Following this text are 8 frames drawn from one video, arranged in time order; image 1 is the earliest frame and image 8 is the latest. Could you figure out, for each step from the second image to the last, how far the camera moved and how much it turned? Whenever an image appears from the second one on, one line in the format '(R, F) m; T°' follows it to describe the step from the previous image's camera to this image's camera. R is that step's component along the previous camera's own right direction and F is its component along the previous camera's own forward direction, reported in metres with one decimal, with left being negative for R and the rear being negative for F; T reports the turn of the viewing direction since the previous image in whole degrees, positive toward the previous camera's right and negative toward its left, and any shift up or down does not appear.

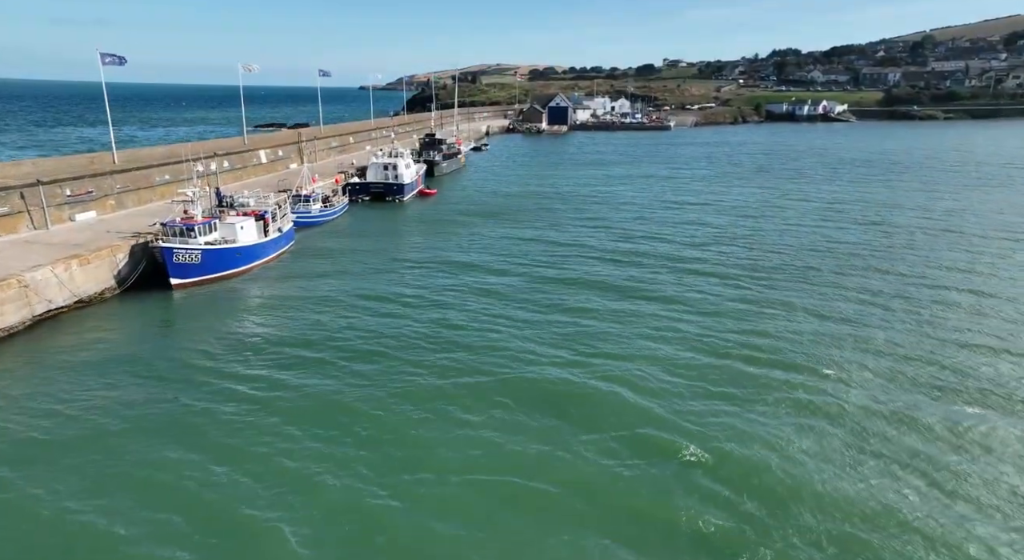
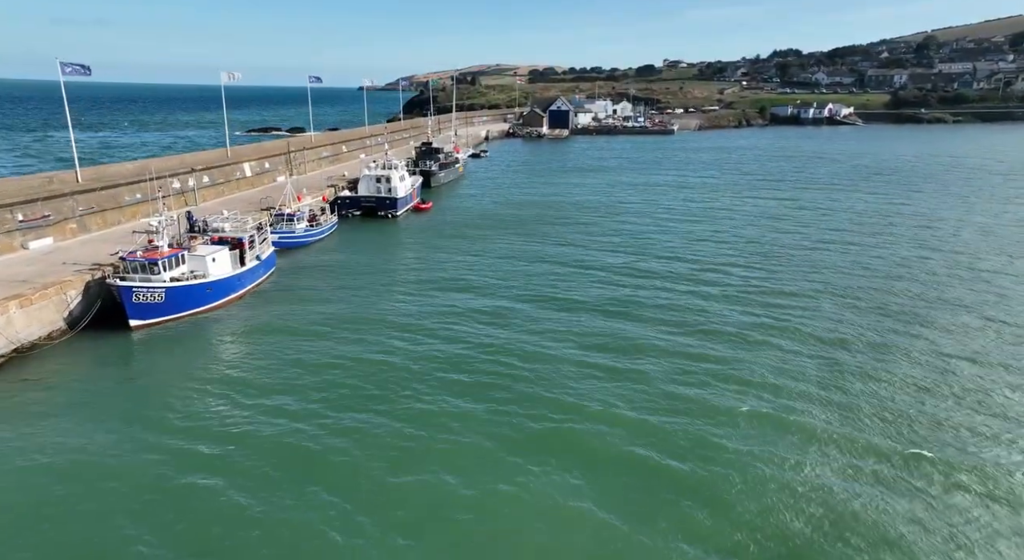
(-0.1, +2.0) m; 0°
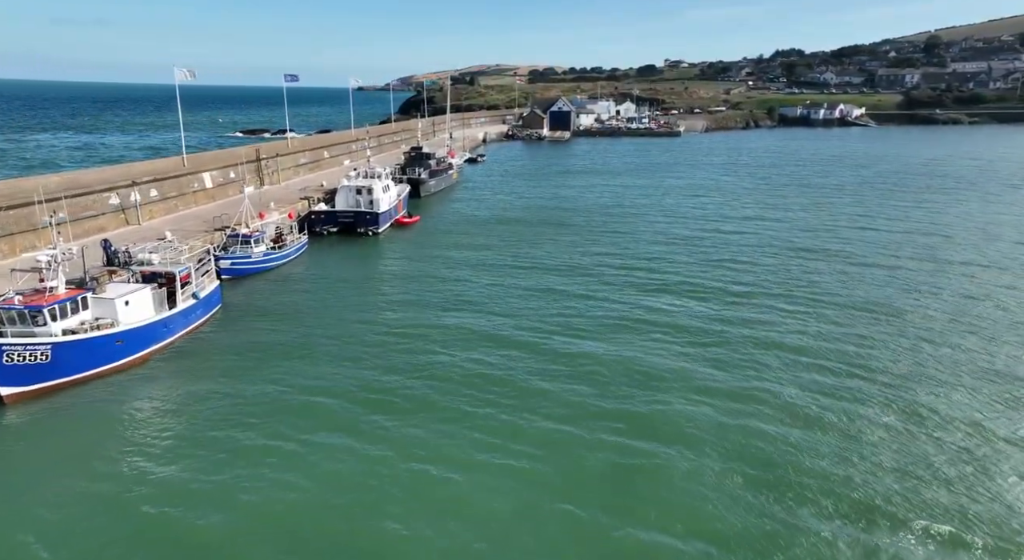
(+0.1, +3.9) m; 0°
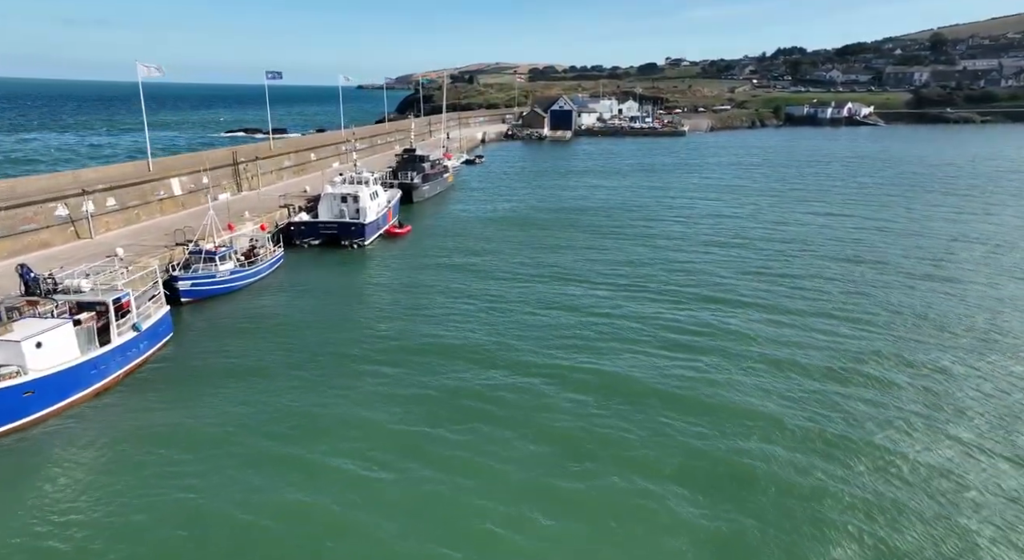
(0.0, +2.5) m; 0°
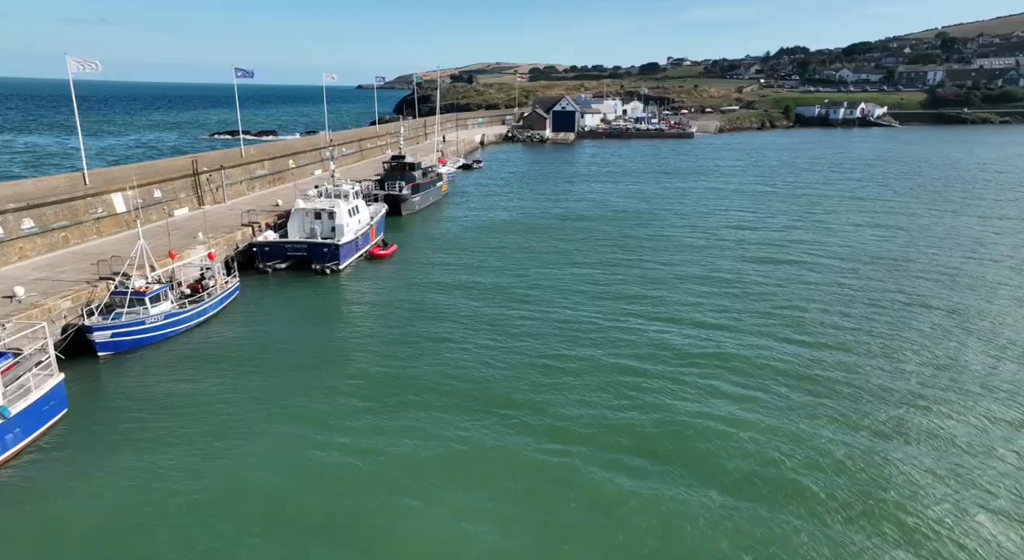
(0.0, +3.7) m; 0°
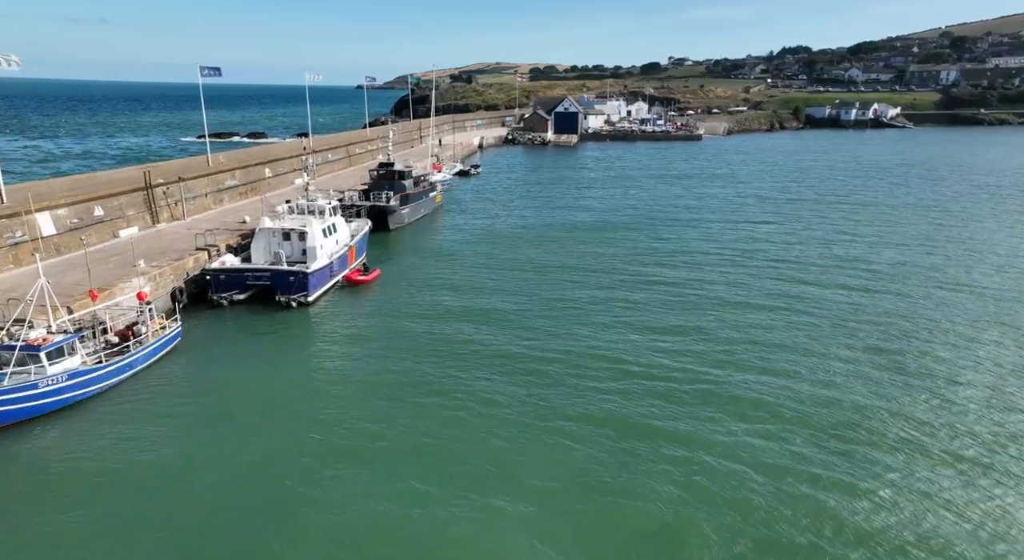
(-0.1, +3.4) m; 0°
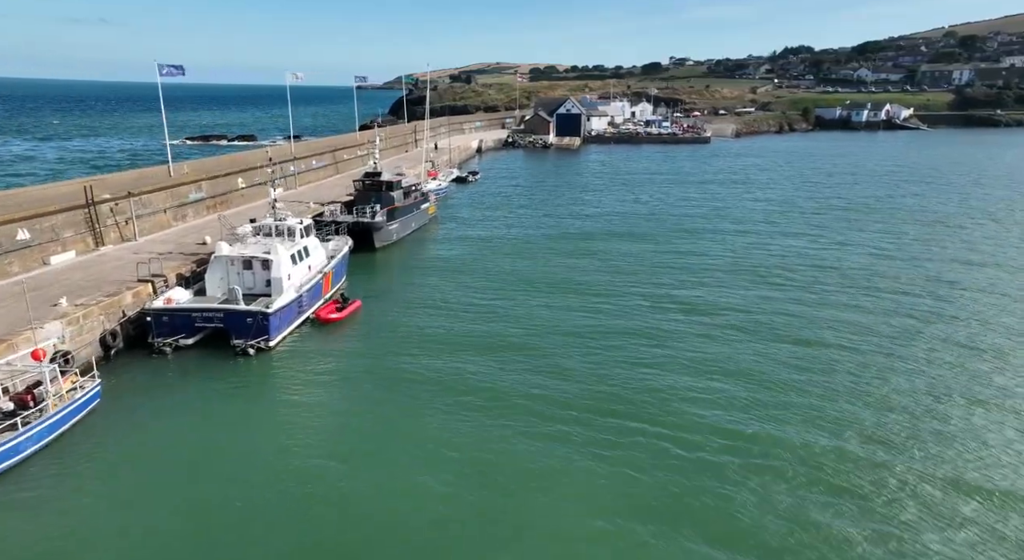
(-0.1, +3.2) m; 0°
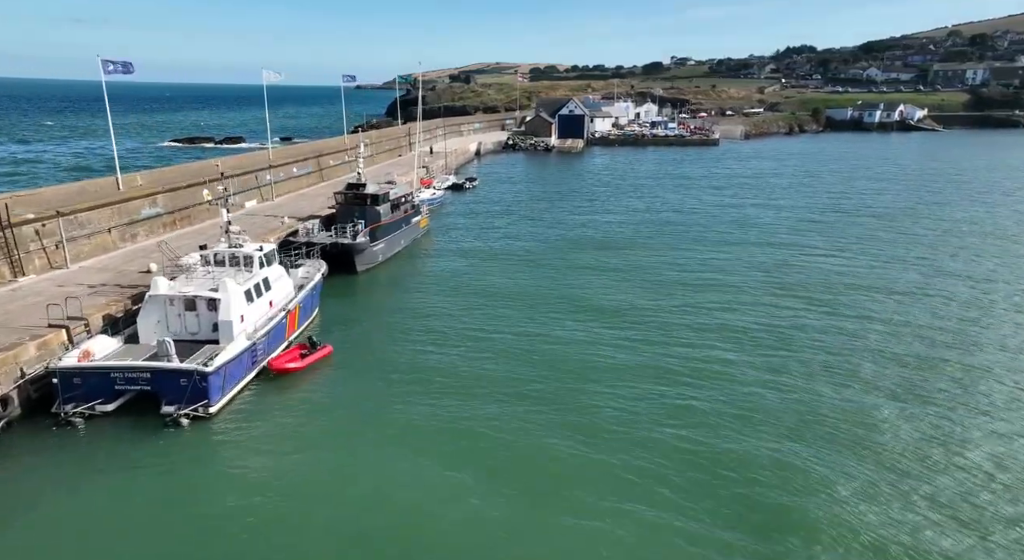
(-0.1, +3.2) m; 0°
